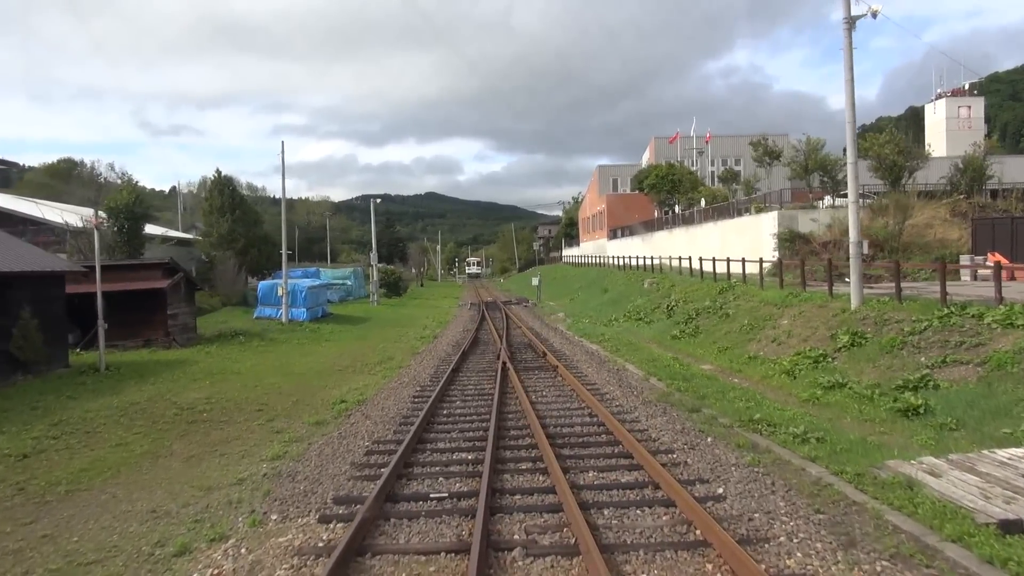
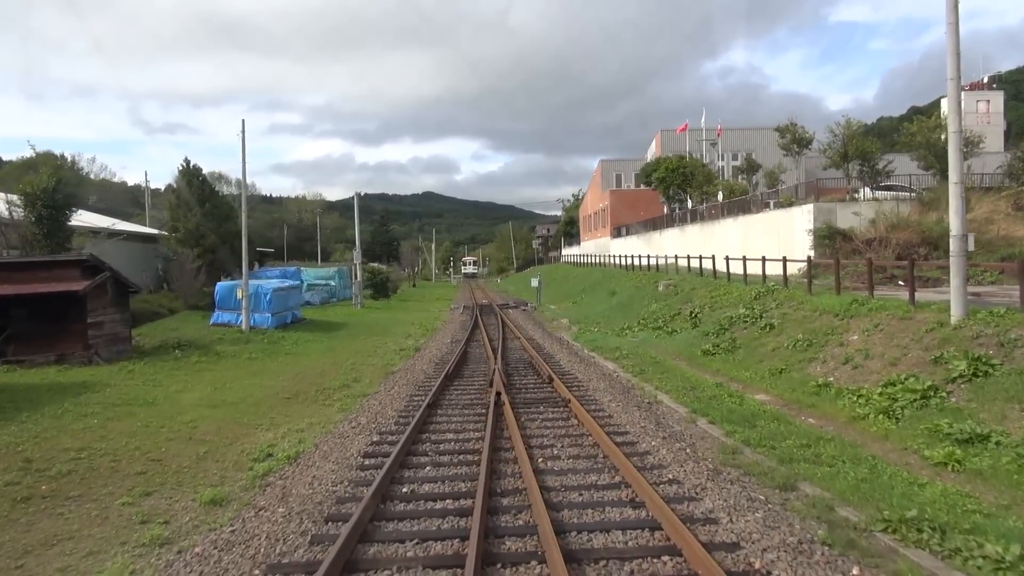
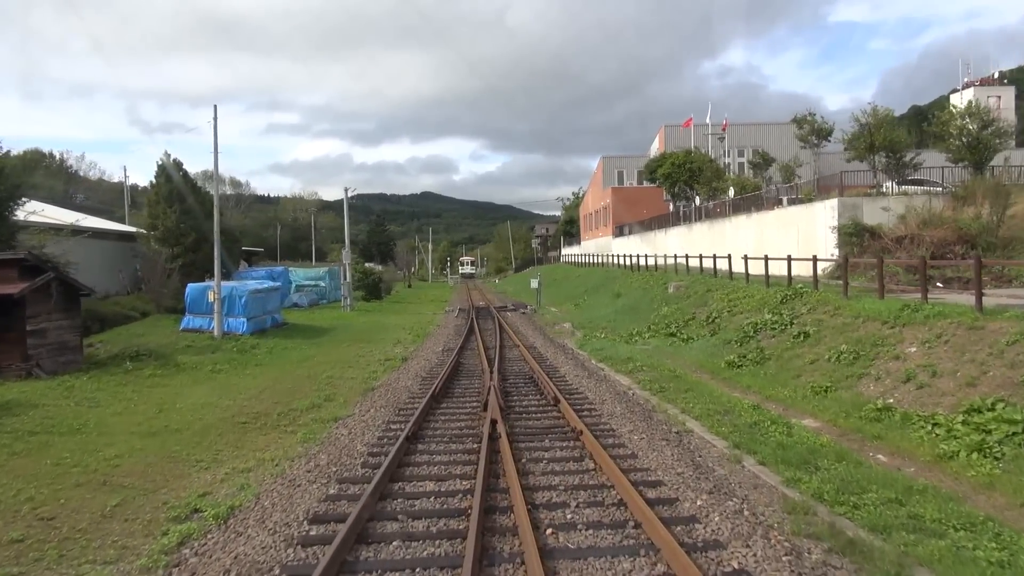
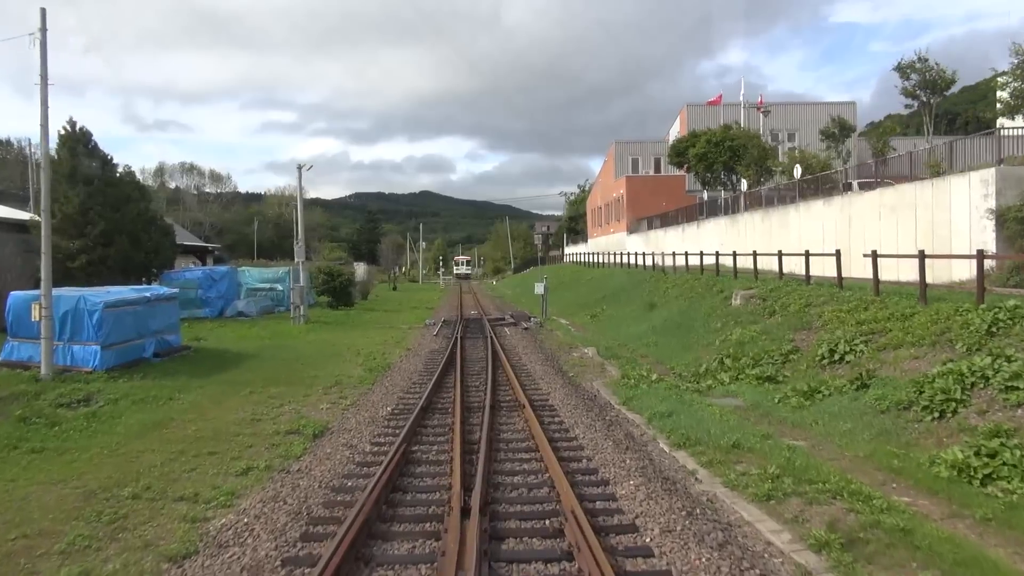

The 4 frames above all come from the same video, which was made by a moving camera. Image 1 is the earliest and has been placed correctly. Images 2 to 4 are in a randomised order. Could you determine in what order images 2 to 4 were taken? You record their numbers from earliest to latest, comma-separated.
2, 3, 4
